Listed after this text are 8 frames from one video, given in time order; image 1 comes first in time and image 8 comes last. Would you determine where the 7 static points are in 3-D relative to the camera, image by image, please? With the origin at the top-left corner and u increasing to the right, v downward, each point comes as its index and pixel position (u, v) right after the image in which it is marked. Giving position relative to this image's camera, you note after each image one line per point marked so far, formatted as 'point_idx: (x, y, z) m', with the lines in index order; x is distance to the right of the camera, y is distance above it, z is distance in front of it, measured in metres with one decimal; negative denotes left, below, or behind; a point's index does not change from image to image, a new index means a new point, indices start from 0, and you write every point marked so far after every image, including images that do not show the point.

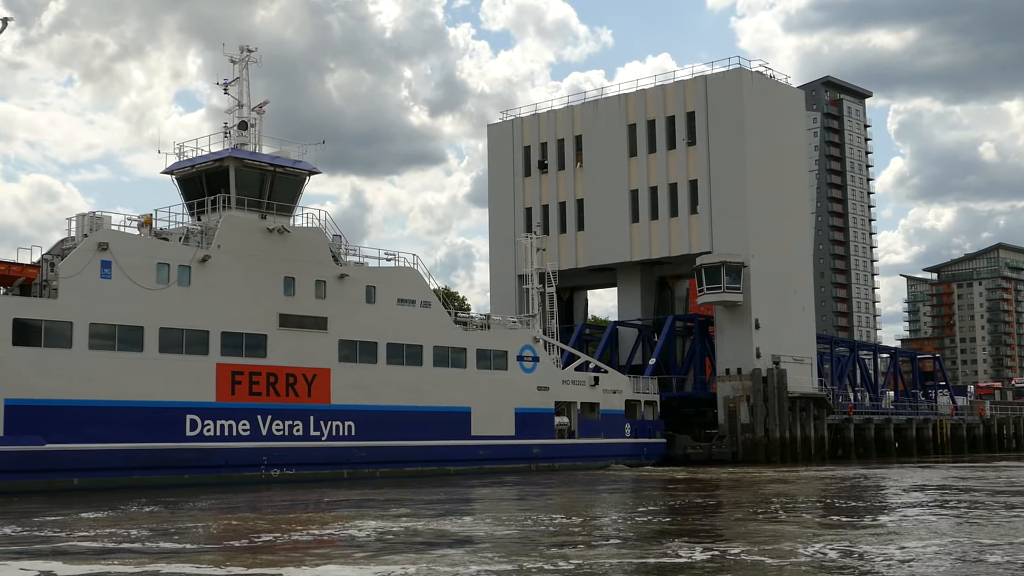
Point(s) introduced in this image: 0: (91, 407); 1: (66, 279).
0: (-5.7, -1.6, +19.4) m
1: (-6.0, +0.1, +19.4) m
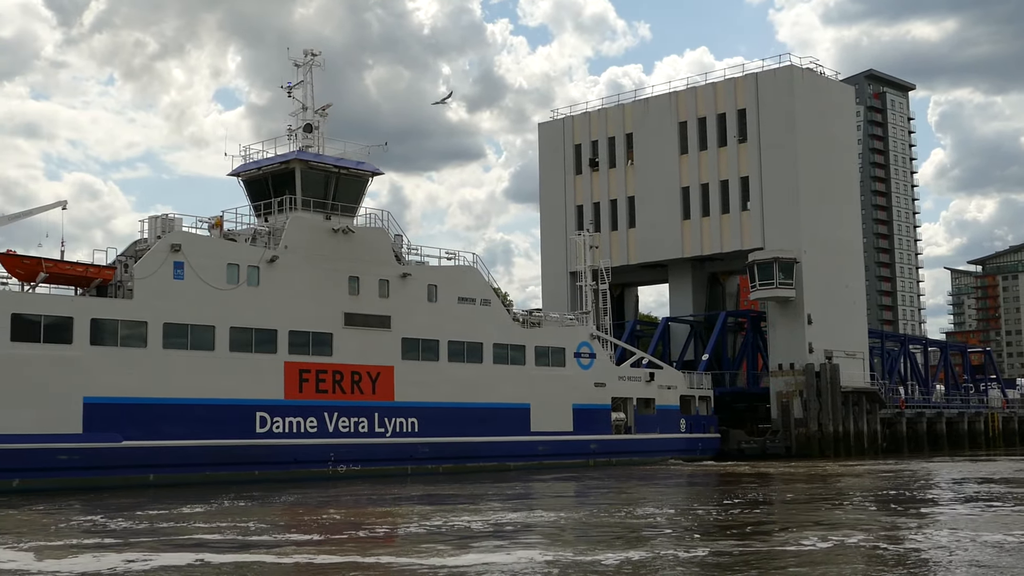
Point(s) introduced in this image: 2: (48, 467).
0: (-4.8, -1.6, +19.9) m
1: (-5.2, +0.1, +19.9) m
2: (-6.0, -2.3, +18.4) m
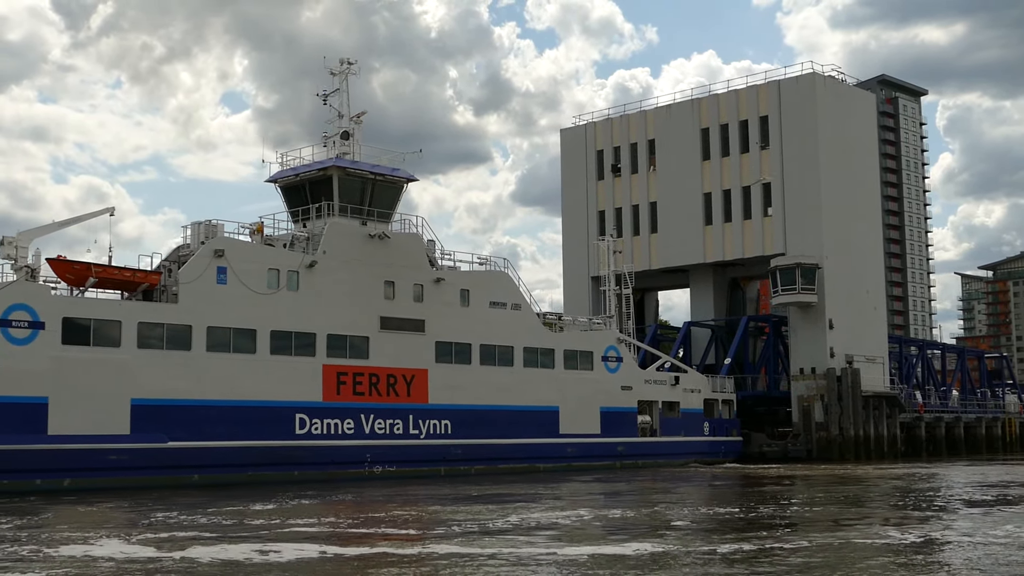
0: (-4.3, -1.7, +20.3) m
1: (-4.6, +0.1, +20.3) m
2: (-5.5, -2.4, +18.9) m
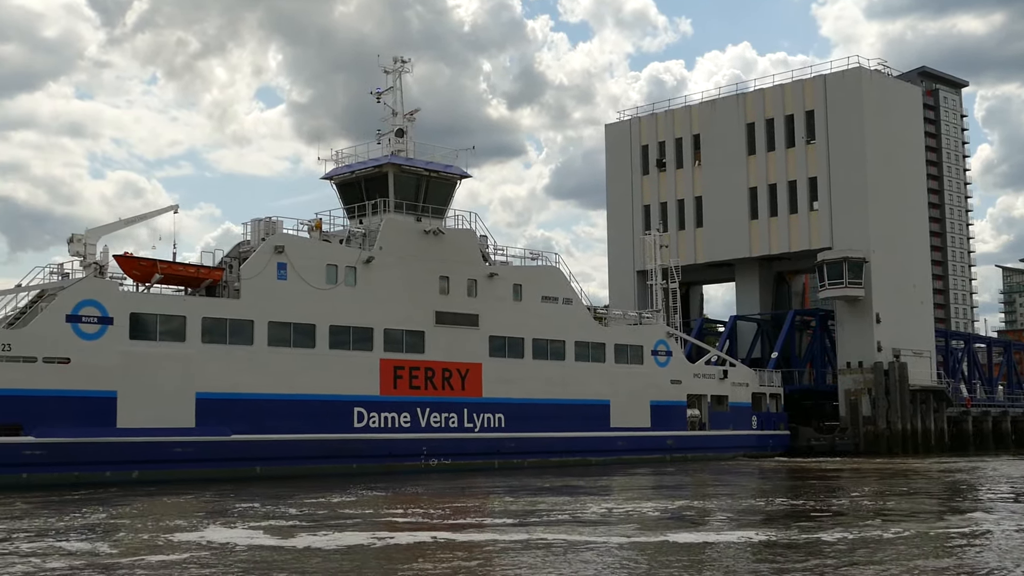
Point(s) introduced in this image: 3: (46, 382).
0: (-3.5, -1.6, +20.7) m
1: (-3.8, +0.1, +20.7) m
2: (-4.7, -2.3, +19.3) m
3: (-6.0, -1.2, +18.4) m
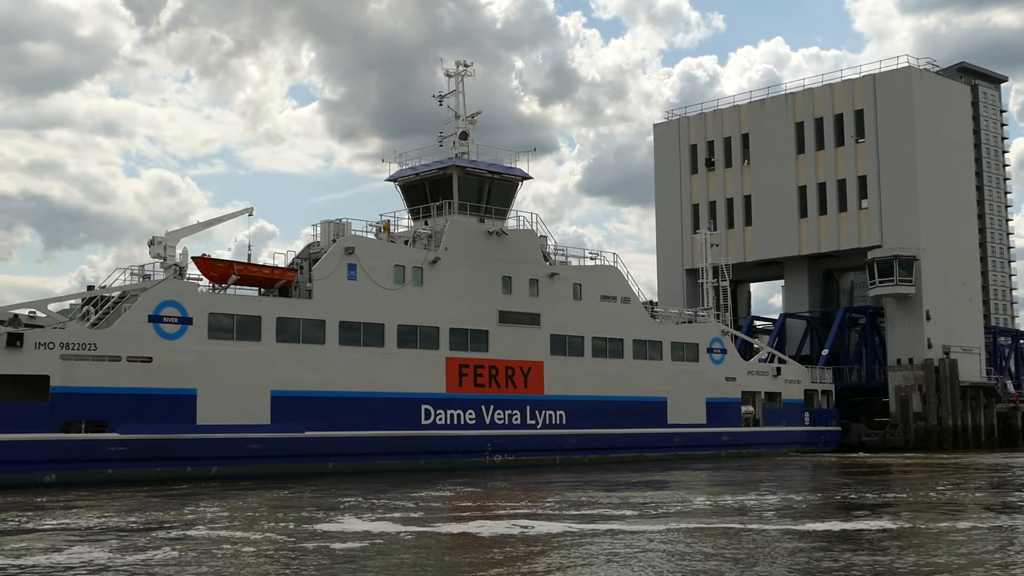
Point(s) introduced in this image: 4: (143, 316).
0: (-2.5, -1.6, +21.2) m
1: (-2.9, +0.1, +21.2) m
2: (-3.8, -2.3, +19.9) m
3: (-5.1, -1.2, +18.9) m
4: (-5.0, -0.4, +19.2) m
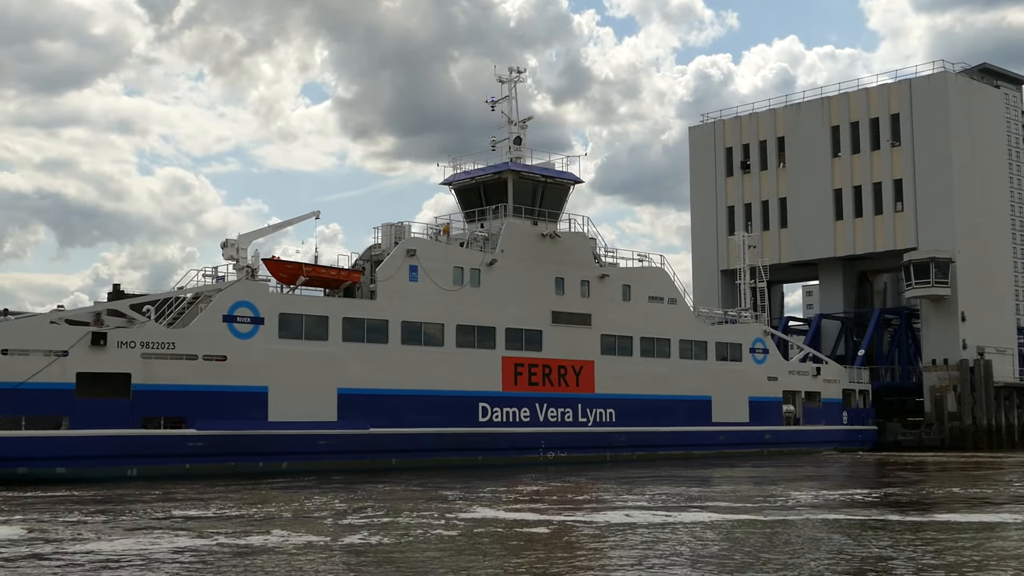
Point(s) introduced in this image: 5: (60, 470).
0: (-1.7, -1.7, +21.9) m
1: (-2.0, +0.1, +21.9) m
2: (-2.9, -2.4, +20.5) m
3: (-4.2, -1.2, +19.6) m
4: (-4.1, -0.4, +19.9) m
5: (-5.8, -2.3, +18.1) m
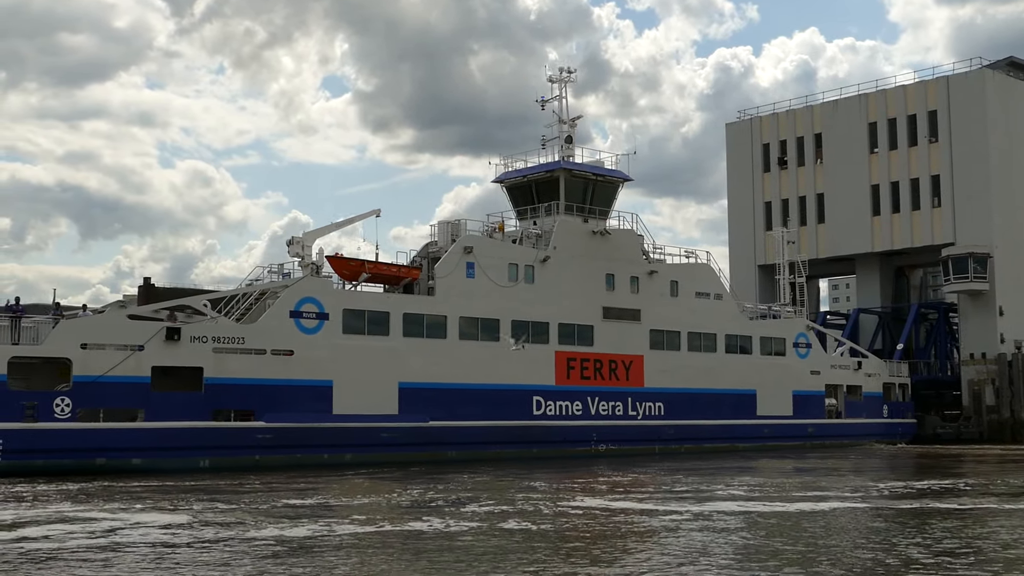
0: (-0.8, -1.6, +22.4) m
1: (-1.1, +0.2, +22.4) m
2: (-2.1, -2.3, +21.1) m
3: (-3.4, -1.2, +20.2) m
4: (-3.3, -0.4, +20.4) m
5: (-4.9, -2.3, +18.7) m
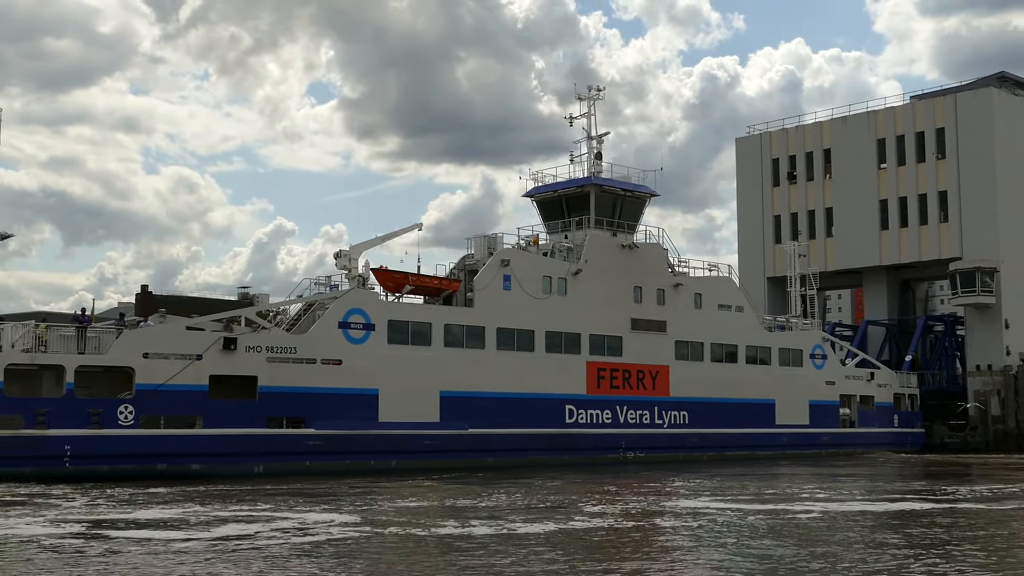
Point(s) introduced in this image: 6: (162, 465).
0: (-0.2, -1.8, +23.2) m
1: (-0.5, 0.0, +23.2) m
2: (-1.5, -2.5, +21.8) m
3: (-2.8, -1.4, +20.9) m
4: (-2.7, -0.5, +21.2) m
5: (-4.3, -2.4, +19.4) m
6: (-4.7, -2.4, +19.1) m
